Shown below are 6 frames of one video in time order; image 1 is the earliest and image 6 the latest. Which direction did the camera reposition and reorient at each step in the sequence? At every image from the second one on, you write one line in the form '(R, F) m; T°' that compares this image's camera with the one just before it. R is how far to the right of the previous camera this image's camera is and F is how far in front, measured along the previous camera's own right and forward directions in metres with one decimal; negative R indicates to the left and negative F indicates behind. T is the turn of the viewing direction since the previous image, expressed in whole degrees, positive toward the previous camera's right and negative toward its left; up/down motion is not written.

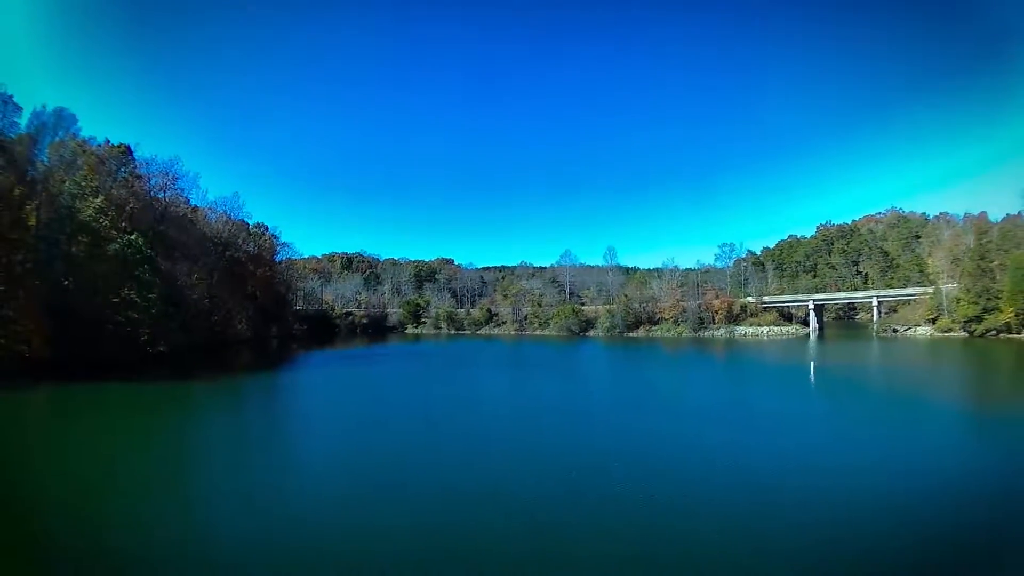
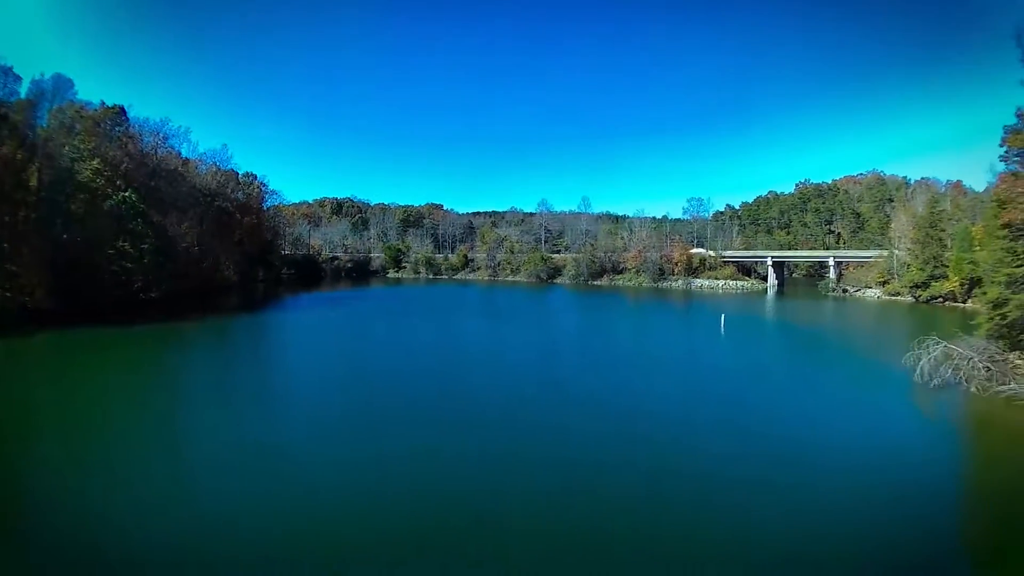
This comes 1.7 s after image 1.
(+2.5, -1.4) m; -3°
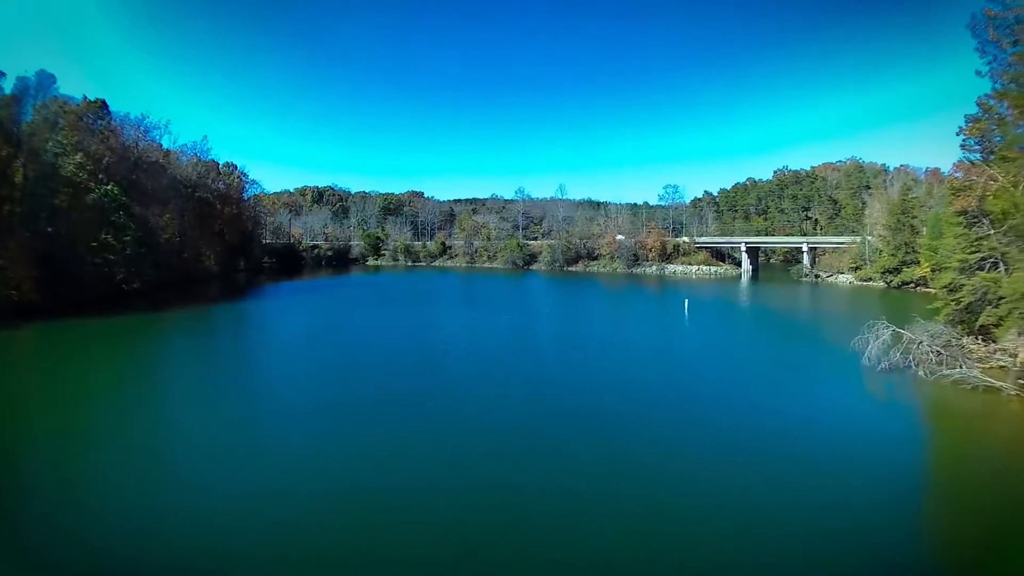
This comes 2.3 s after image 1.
(+1.8, -0.4) m; -2°
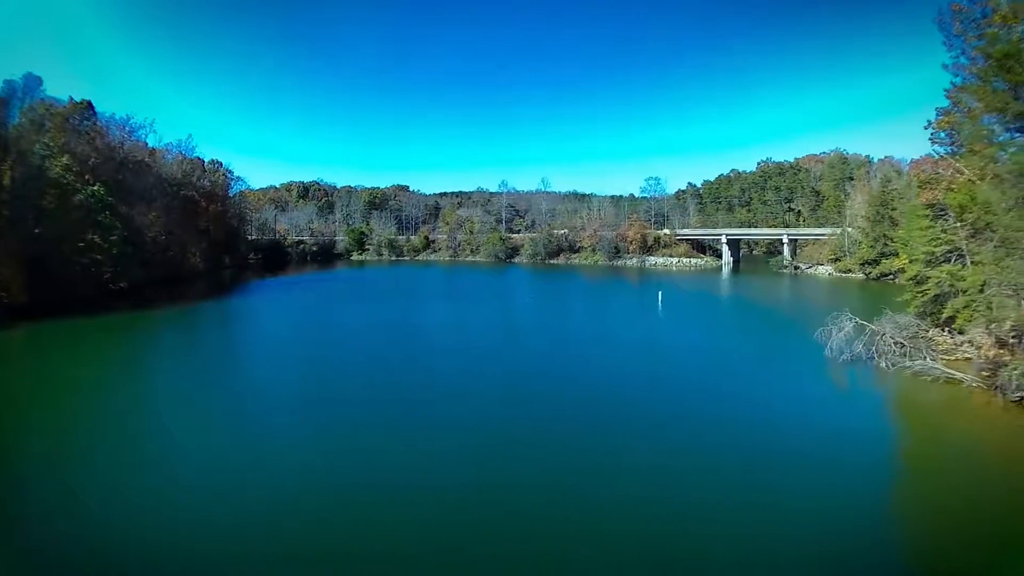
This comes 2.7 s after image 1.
(+1.3, -0.2) m; -1°
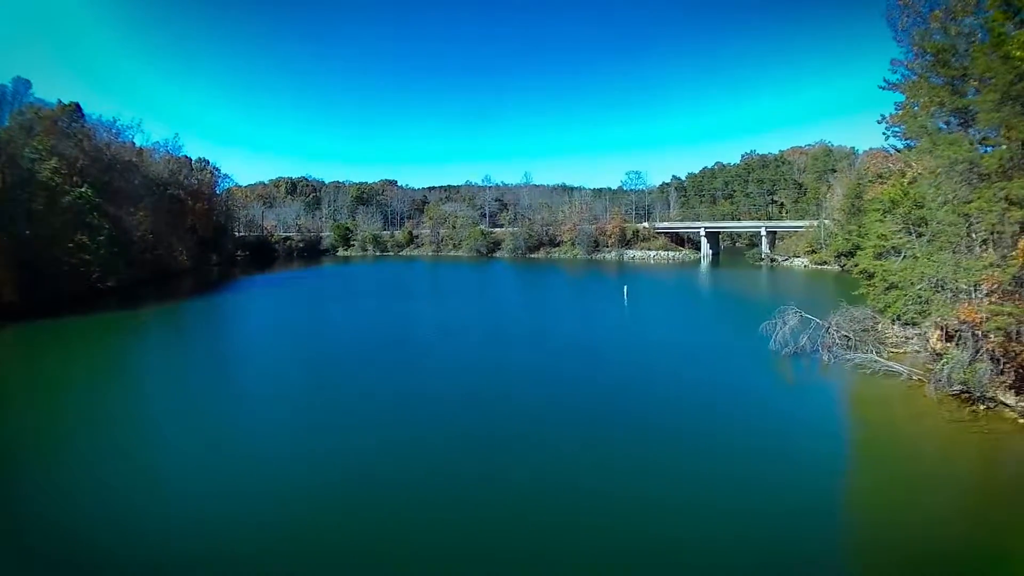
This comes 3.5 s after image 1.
(+1.7, -0.3) m; -2°
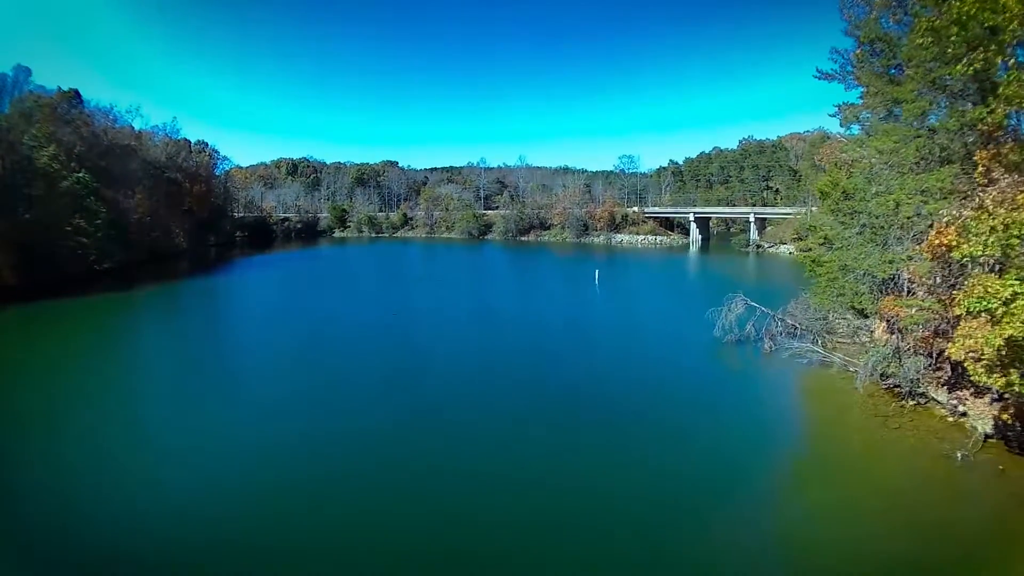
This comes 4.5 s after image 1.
(+1.6, -0.4) m; -3°
